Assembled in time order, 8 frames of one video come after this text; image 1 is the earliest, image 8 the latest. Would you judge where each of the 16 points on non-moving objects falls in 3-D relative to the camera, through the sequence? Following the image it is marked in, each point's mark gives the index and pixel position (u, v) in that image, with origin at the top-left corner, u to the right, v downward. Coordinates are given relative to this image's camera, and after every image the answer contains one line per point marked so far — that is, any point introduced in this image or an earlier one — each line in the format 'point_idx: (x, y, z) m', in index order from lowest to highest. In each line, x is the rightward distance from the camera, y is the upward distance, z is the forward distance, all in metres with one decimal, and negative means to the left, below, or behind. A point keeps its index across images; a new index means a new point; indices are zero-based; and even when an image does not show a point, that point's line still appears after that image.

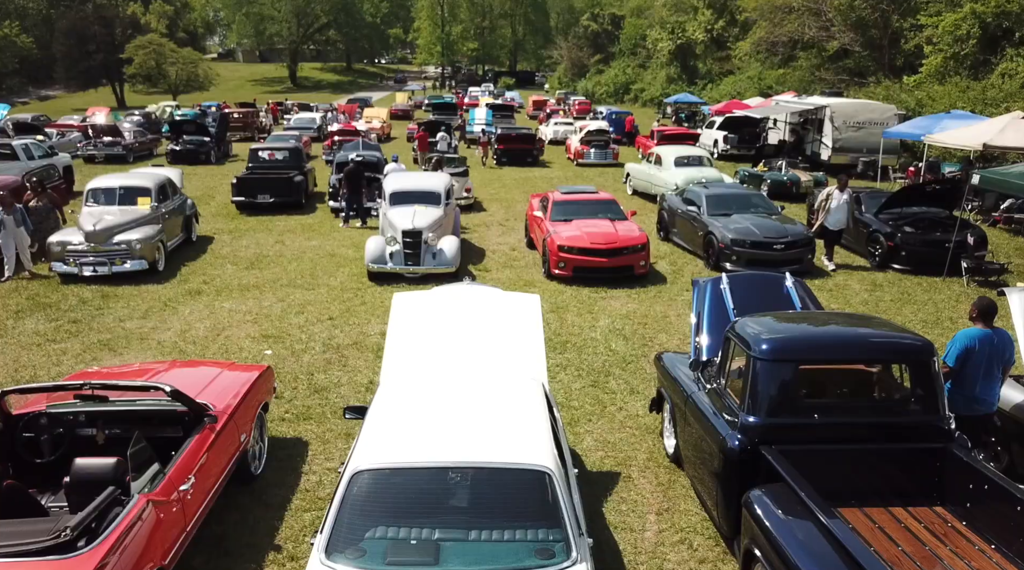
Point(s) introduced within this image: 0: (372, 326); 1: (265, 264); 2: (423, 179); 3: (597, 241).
0: (-1.9, -0.6, +10.5) m
1: (-4.5, +0.4, +14.1) m
2: (-1.6, +2.0, +14.7) m
3: (+1.4, +0.7, +12.5) m
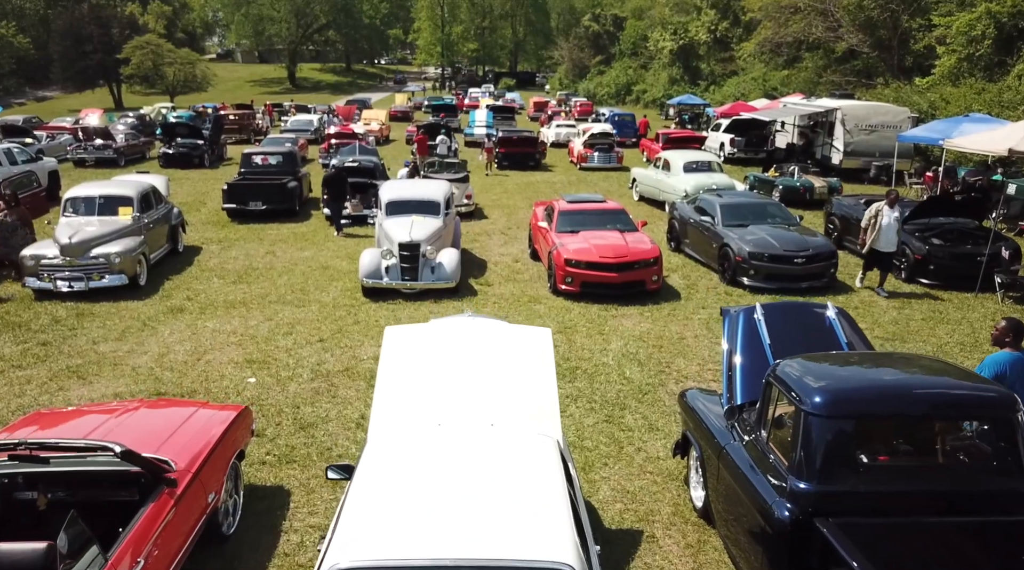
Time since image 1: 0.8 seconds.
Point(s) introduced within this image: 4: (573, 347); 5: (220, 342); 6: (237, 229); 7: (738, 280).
0: (-1.8, -0.8, +9.7) m
1: (-4.4, +0.1, +13.3) m
2: (-1.5, +1.7, +13.9) m
3: (+1.4, +0.5, +11.8) m
4: (+0.8, -0.8, +9.8) m
5: (-3.8, -0.7, +10.0) m
6: (-6.3, +1.3, +17.7) m
7: (+3.6, +0.1, +12.5) m
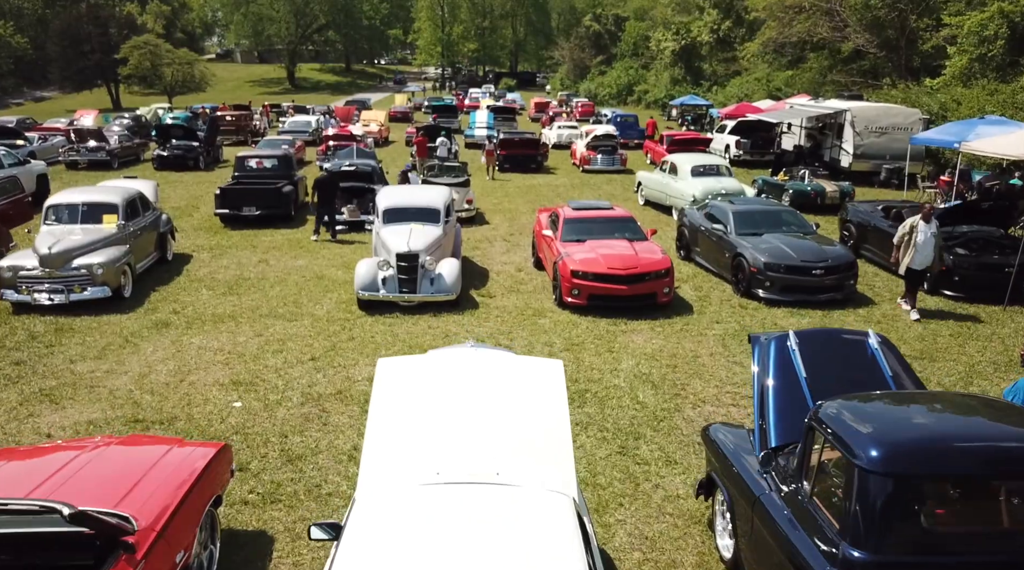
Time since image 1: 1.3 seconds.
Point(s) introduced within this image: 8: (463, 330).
0: (-1.8, -1.0, +9.1) m
1: (-4.4, -0.1, +12.7) m
2: (-1.5, +1.5, +13.3) m
3: (+1.5, +0.3, +11.2) m
4: (+0.8, -1.0, +9.2) m
5: (-3.7, -0.9, +9.4) m
6: (-6.2, +1.1, +17.1) m
7: (+3.7, -0.1, +11.9) m
8: (-0.7, -0.6, +10.6) m
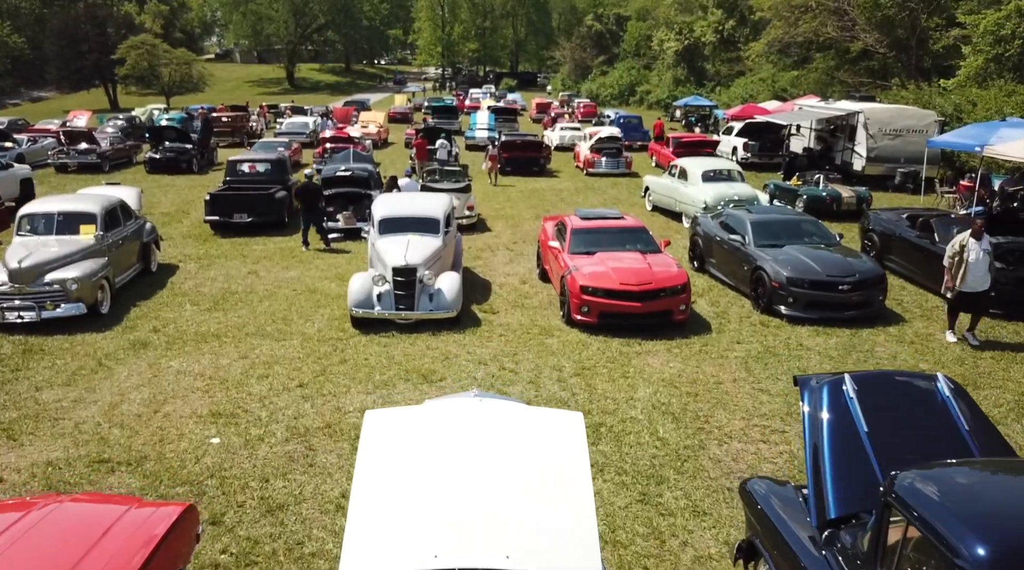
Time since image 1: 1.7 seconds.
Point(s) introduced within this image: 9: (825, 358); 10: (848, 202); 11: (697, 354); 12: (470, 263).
0: (-1.7, -1.2, +8.4) m
1: (-4.3, -0.3, +11.9) m
2: (-1.4, +1.3, +12.6) m
3: (+1.5, +0.1, +10.4) m
4: (+0.9, -1.2, +8.4) m
5: (-3.7, -1.1, +8.6) m
6: (-6.2, +0.9, +16.4) m
7: (+3.8, -0.3, +11.2) m
8: (-0.6, -0.8, +9.8) m
9: (+3.9, -0.9, +9.6) m
10: (+8.1, +2.0, +18.7) m
11: (+2.3, -0.9, +9.6) m
12: (-0.8, +0.4, +14.8) m
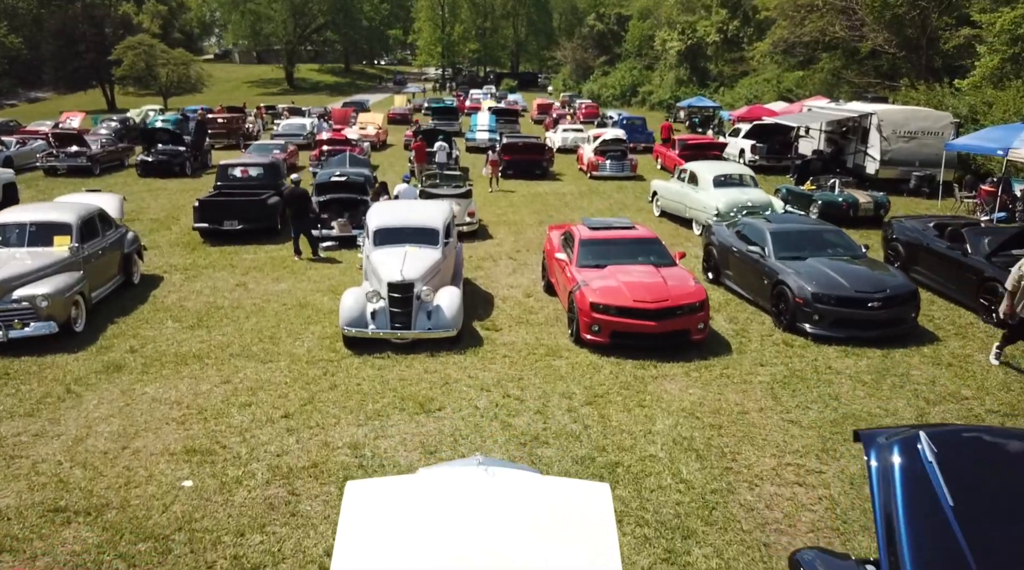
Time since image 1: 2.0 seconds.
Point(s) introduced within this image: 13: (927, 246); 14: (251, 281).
0: (-1.7, -1.4, +7.6) m
1: (-4.2, -0.5, +11.1) m
2: (-1.4, +1.1, +11.8) m
3: (+1.6, -0.2, +9.6) m
4: (+0.9, -1.4, +7.6) m
5: (-3.6, -1.4, +7.9) m
6: (-6.1, +0.6, +15.6) m
7: (+3.8, -0.5, +10.4) m
8: (-0.5, -1.0, +9.0) m
9: (+3.9, -1.1, +8.8) m
10: (+8.2, +1.8, +18.0) m
11: (+2.4, -1.1, +8.9) m
12: (-0.8, +0.2, +14.0) m
13: (+6.7, +0.6, +12.5) m
14: (-4.5, +0.1, +13.4) m
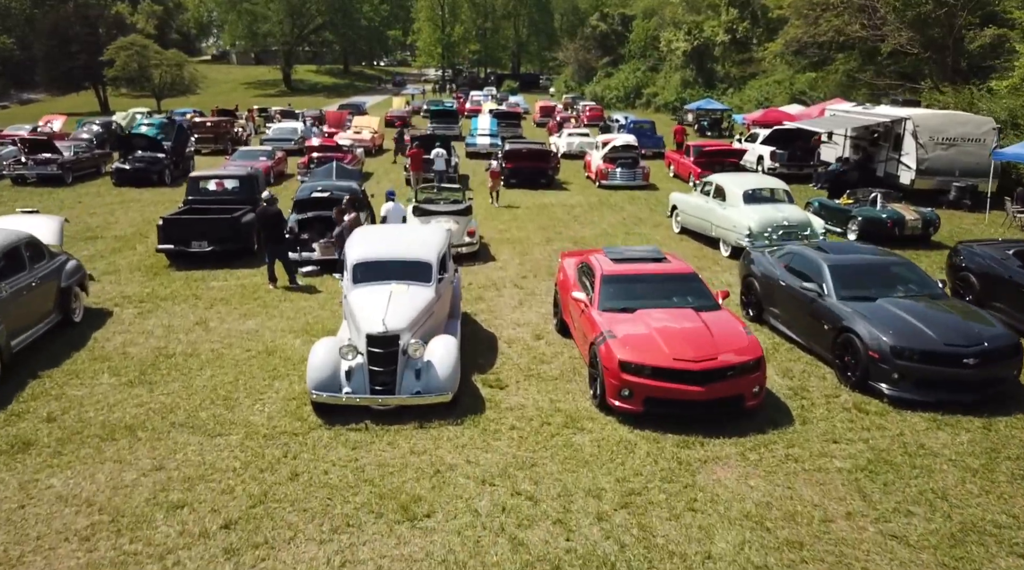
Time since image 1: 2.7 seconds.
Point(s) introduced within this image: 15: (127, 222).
0: (-1.6, -2.0, +5.7) m
1: (-4.1, -1.0, +9.2) m
2: (-1.3, +0.6, +9.9) m
3: (+1.7, -0.7, +7.7) m
4: (+1.0, -1.9, +5.7) m
5: (-3.5, -1.9, +6.0) m
6: (-6.0, +0.1, +13.7) m
7: (+3.9, -1.1, +8.5) m
8: (-0.5, -1.6, +7.1) m
9: (+4.0, -1.6, +6.9) m
10: (+8.3, +1.2, +16.1) m
11: (+2.4, -1.6, +6.9) m
12: (-0.7, -0.3, +12.1) m
13: (+6.8, +0.1, +10.6) m
14: (-4.4, -0.5, +11.5) m
15: (-9.5, +1.6, +19.1) m
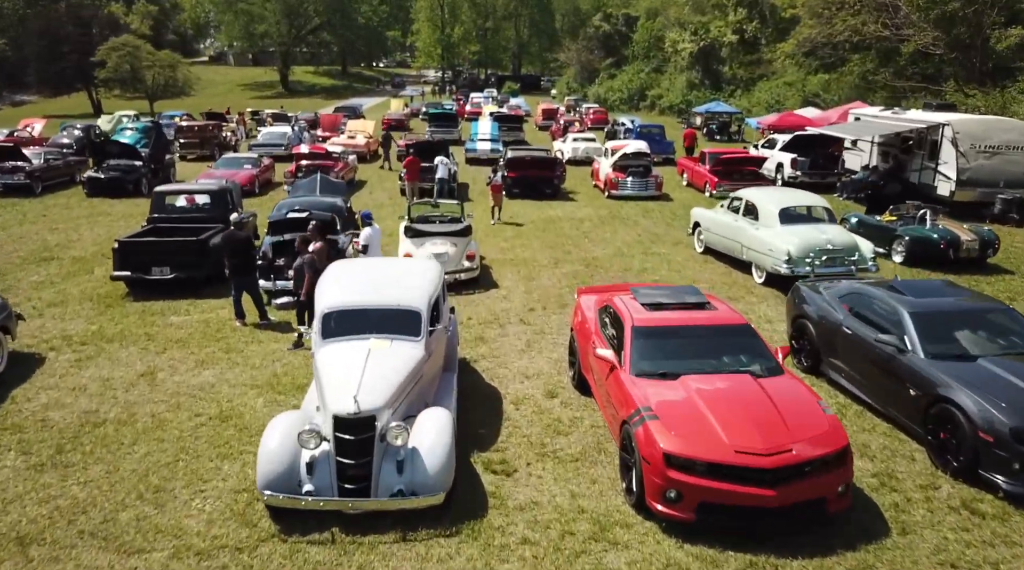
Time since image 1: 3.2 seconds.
0: (-1.5, -2.5, +3.8) m
1: (-4.1, -1.6, +7.4) m
2: (-1.2, 0.0, +8.1) m
3: (+1.8, -1.2, +5.9) m
4: (+1.1, -2.5, +3.9) m
5: (-3.4, -2.4, +4.1) m
6: (-5.9, -0.4, +11.9) m
7: (+4.0, -1.6, +6.7) m
8: (-0.4, -2.1, +5.3) m
9: (+4.1, -2.2, +5.0) m
10: (+8.3, +0.7, +14.2) m
11: (+2.5, -2.1, +5.1) m
12: (-0.6, -0.9, +10.3) m
13: (+6.9, -0.4, +8.8) m
14: (-4.3, -1.0, +9.6) m
15: (-9.4, +1.0, +17.2) m
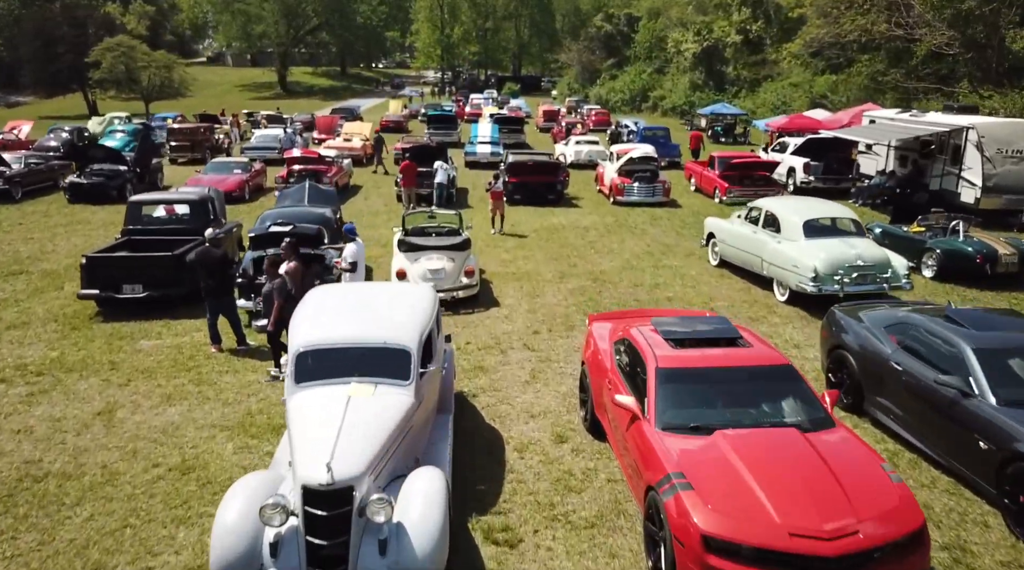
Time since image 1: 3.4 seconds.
0: (-1.5, -2.8, +2.8) m
1: (-4.0, -1.8, +6.3) m
2: (-1.1, -0.2, +7.0) m
3: (+1.8, -1.5, +4.8) m
4: (+1.2, -2.7, +2.8) m
5: (-3.4, -2.7, +3.1) m
6: (-5.9, -0.7, +10.8) m
7: (+4.0, -1.9, +5.6) m
8: (-0.3, -2.4, +4.2) m
9: (+4.1, -2.5, +4.0) m
10: (+8.4, +0.4, +13.2) m
11: (+2.6, -2.4, +4.1) m
12: (-0.5, -1.2, +9.2) m
13: (+6.9, -0.7, +7.7) m
14: (-4.3, -1.3, +8.6) m
15: (-9.3, +0.7, +16.2) m
